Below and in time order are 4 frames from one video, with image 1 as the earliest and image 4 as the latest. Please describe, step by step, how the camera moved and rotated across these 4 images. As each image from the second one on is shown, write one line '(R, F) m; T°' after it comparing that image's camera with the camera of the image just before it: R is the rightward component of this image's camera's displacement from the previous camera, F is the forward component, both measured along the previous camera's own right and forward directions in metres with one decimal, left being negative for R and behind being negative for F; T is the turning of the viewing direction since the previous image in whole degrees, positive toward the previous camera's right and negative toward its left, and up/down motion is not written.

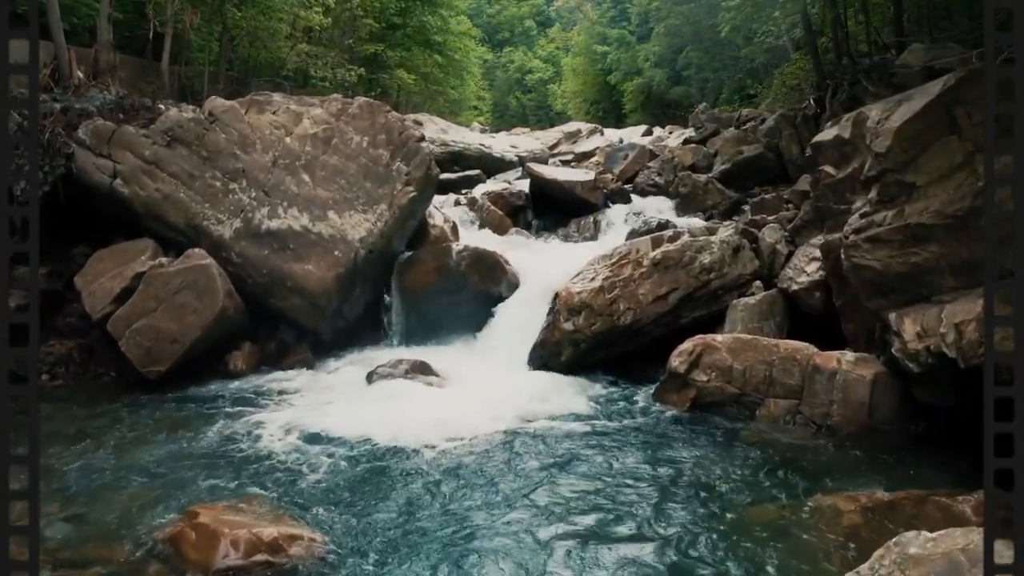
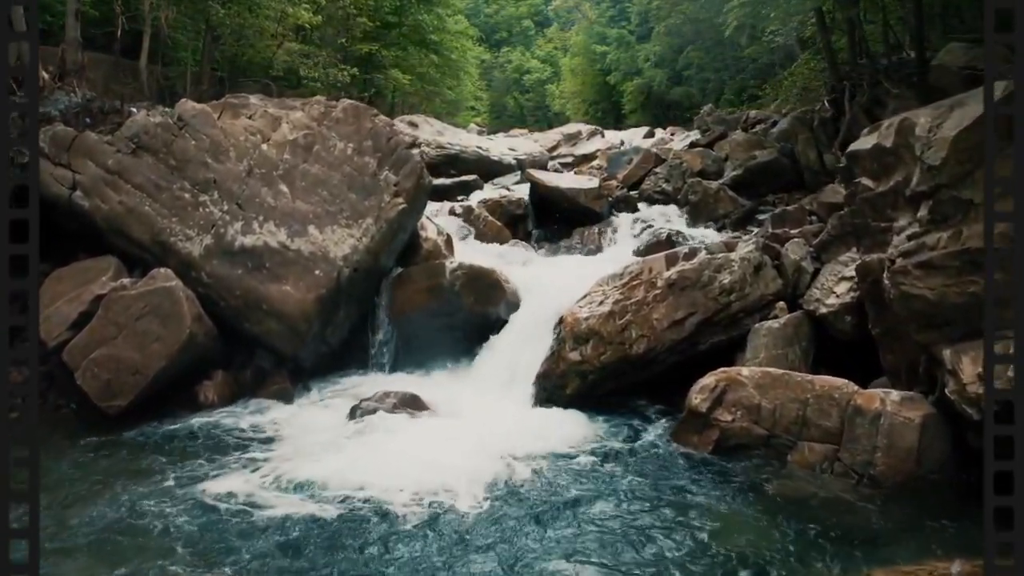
(0.0, +1.0) m; 0°
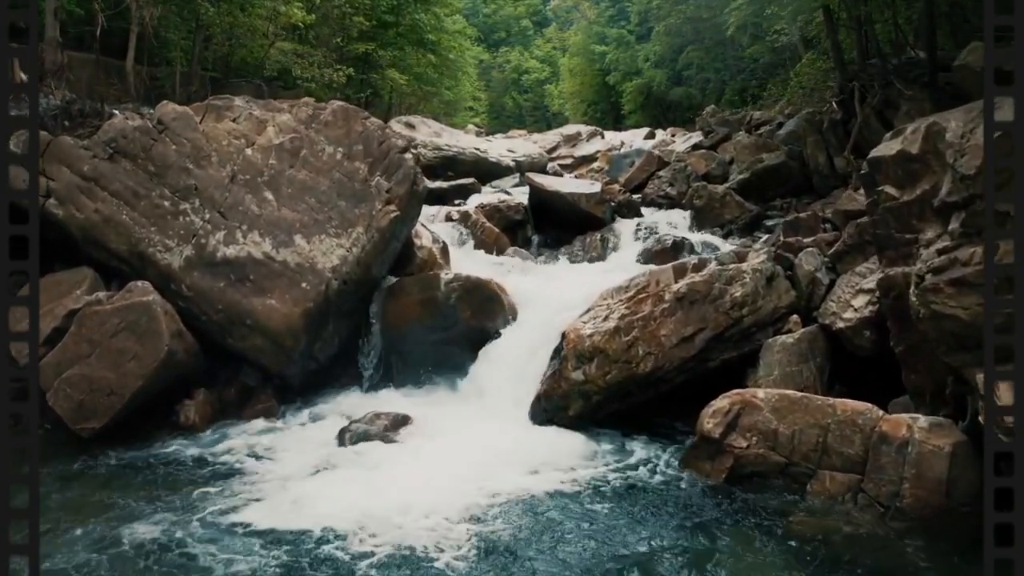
(0.0, +0.6) m; 0°
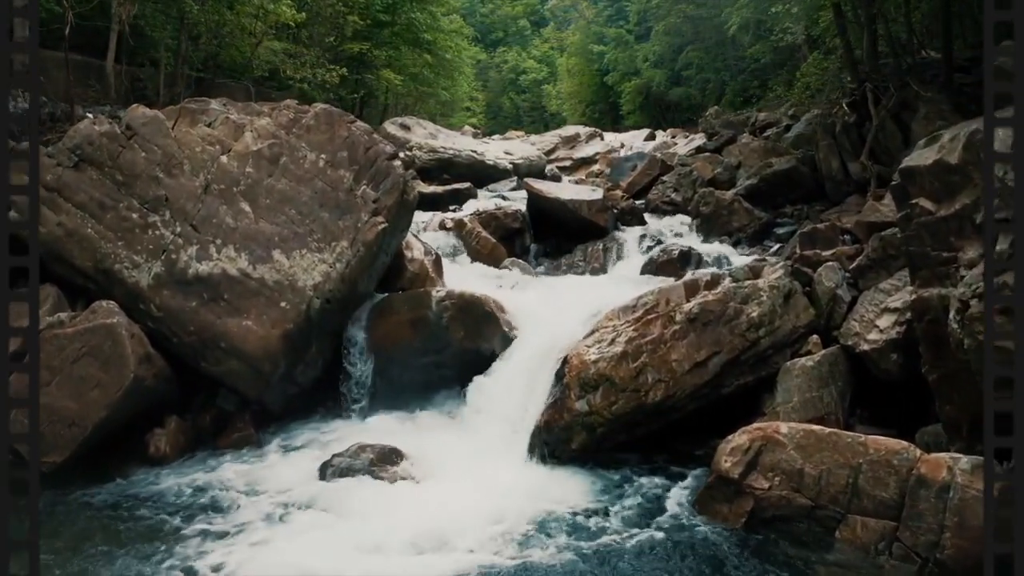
(0.0, +0.7) m; 0°
